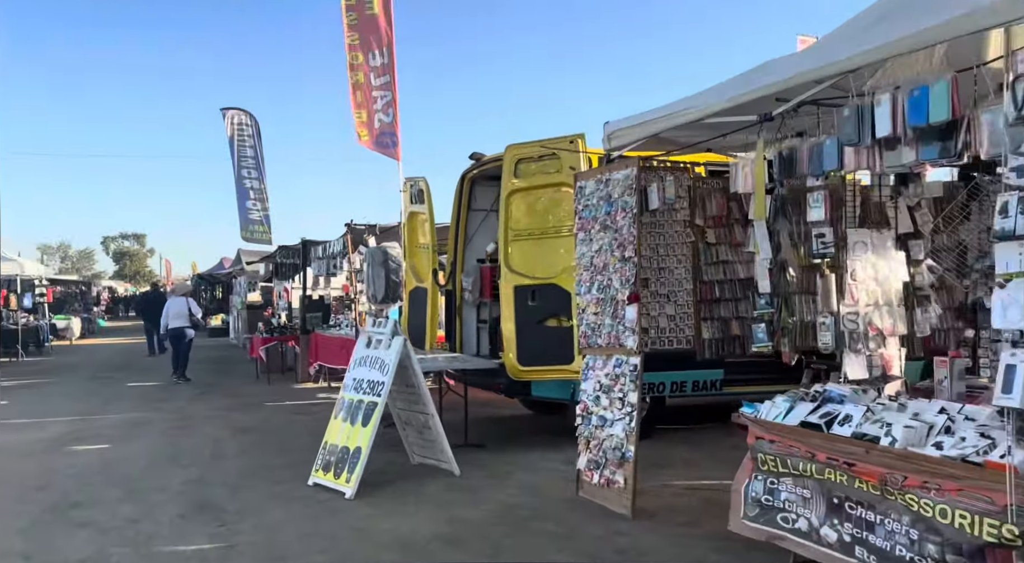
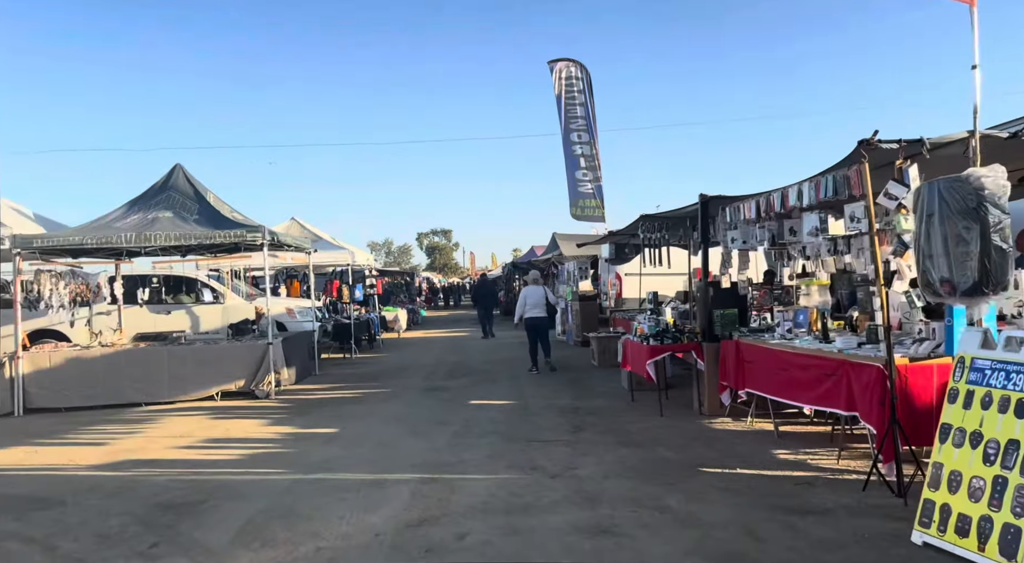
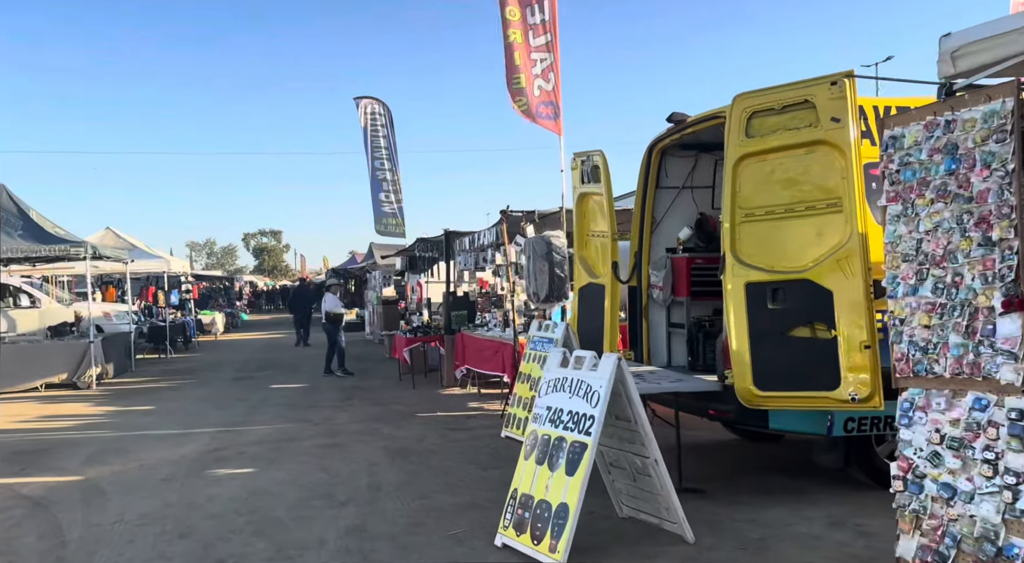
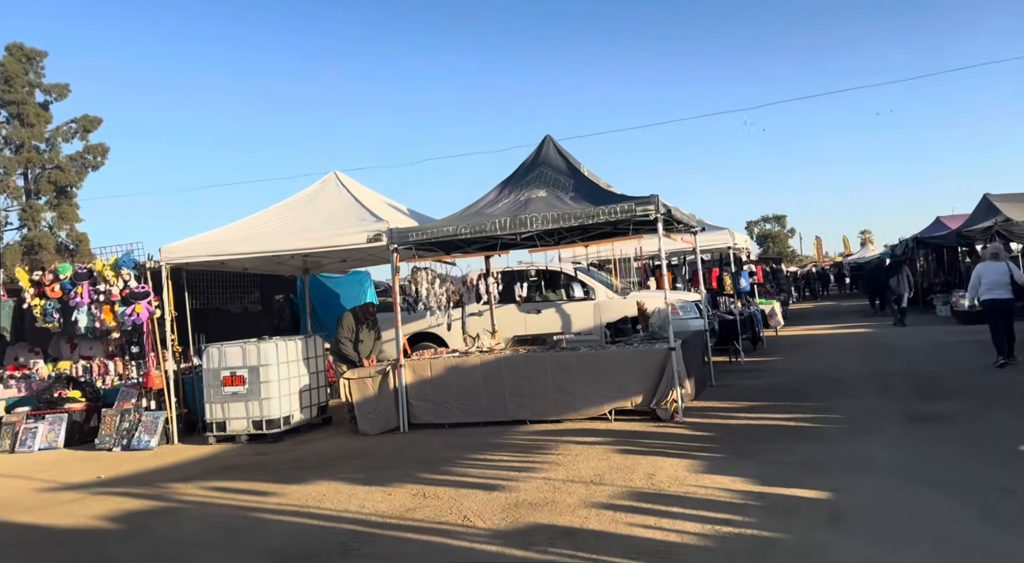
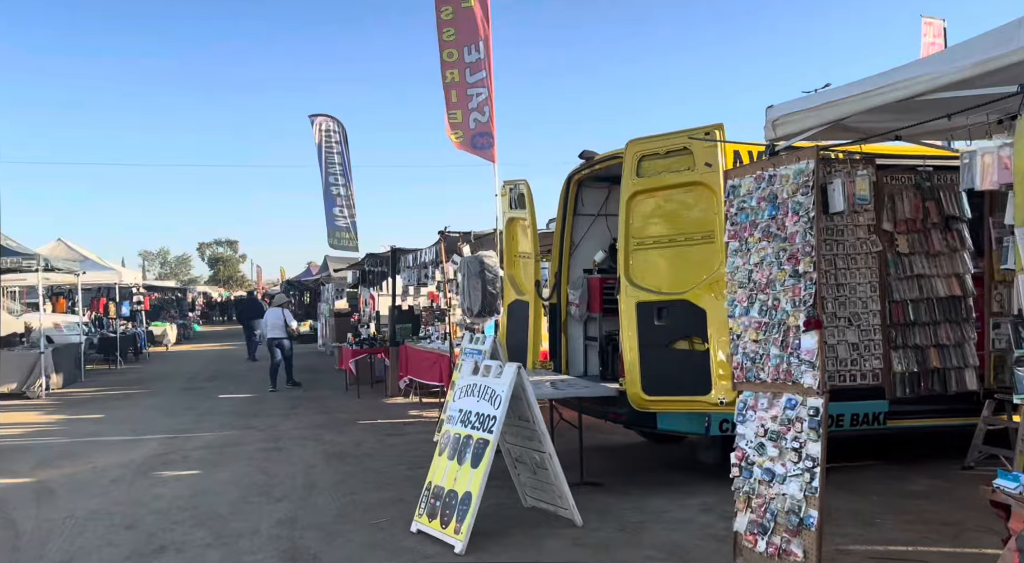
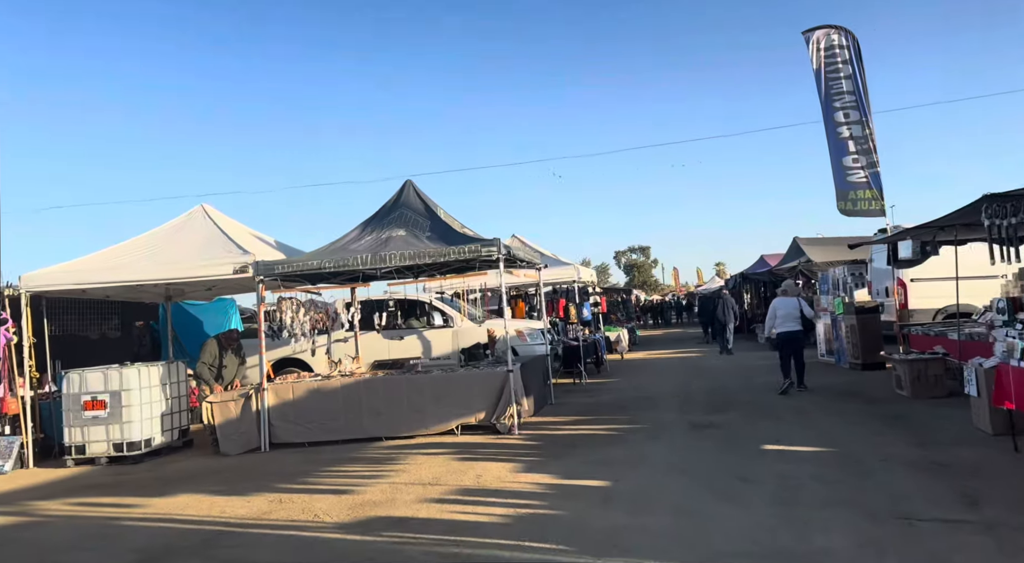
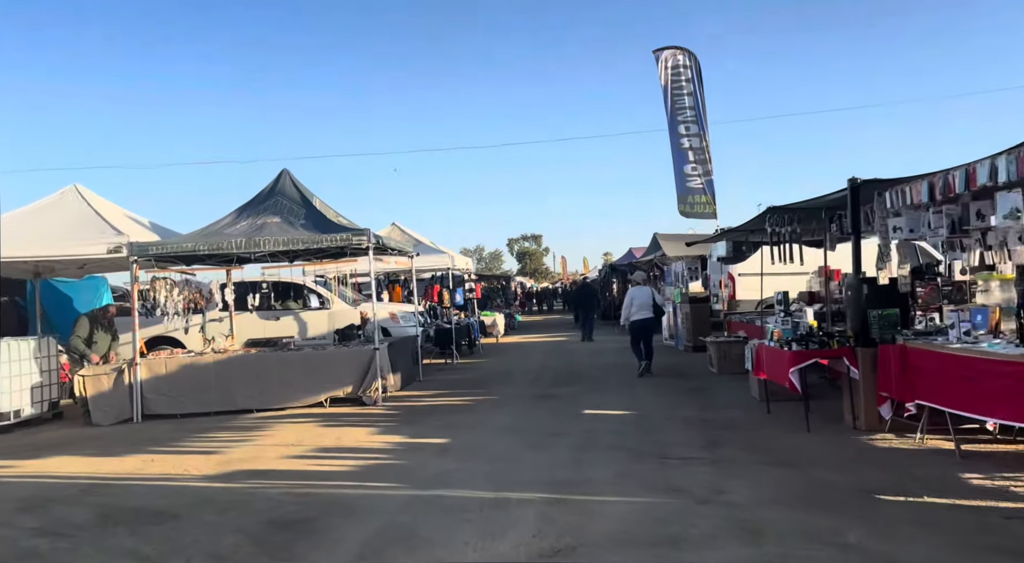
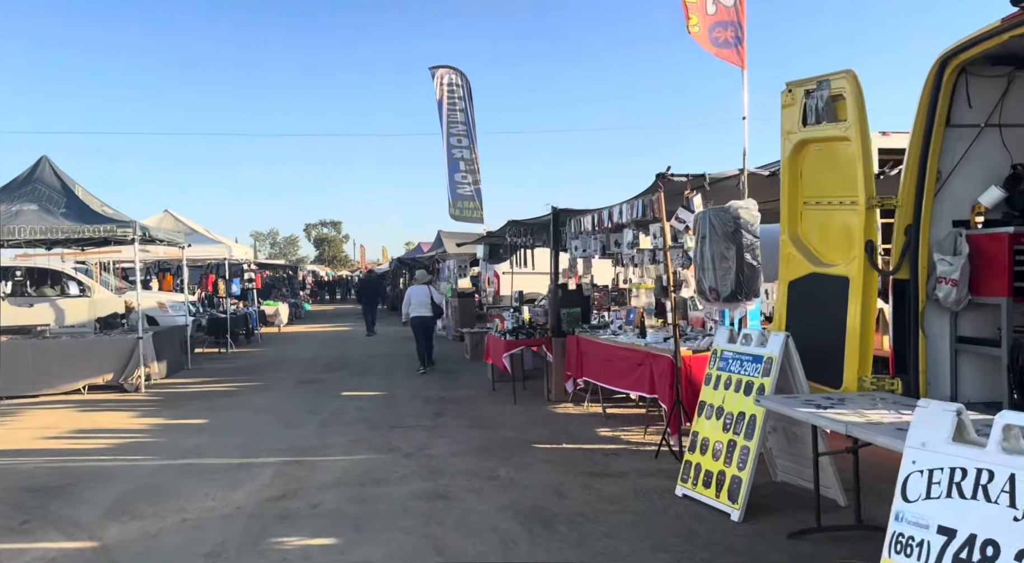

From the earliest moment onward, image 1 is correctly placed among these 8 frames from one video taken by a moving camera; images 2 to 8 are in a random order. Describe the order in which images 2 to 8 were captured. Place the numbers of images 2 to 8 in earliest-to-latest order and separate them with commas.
5, 3, 8, 2, 7, 6, 4
